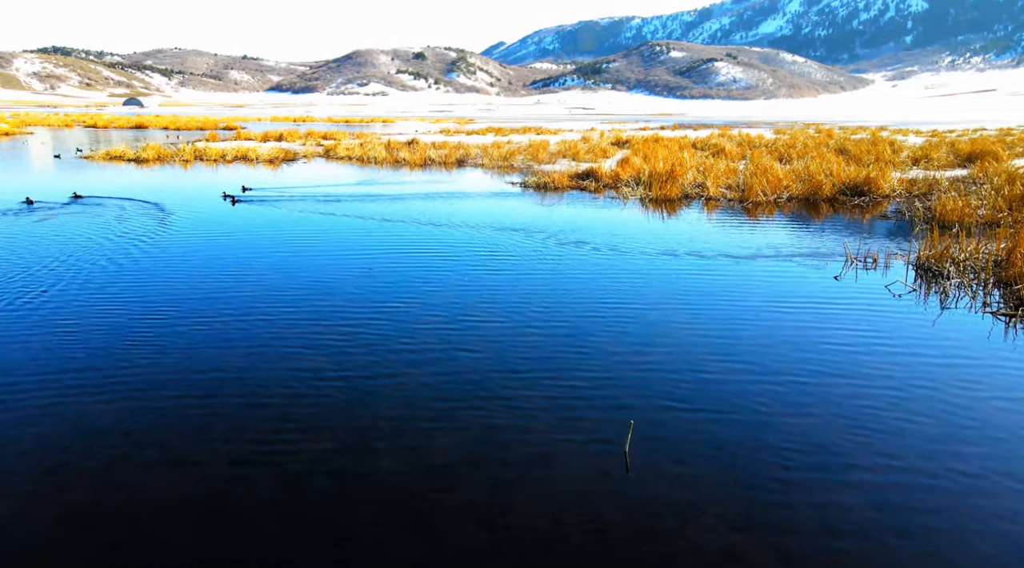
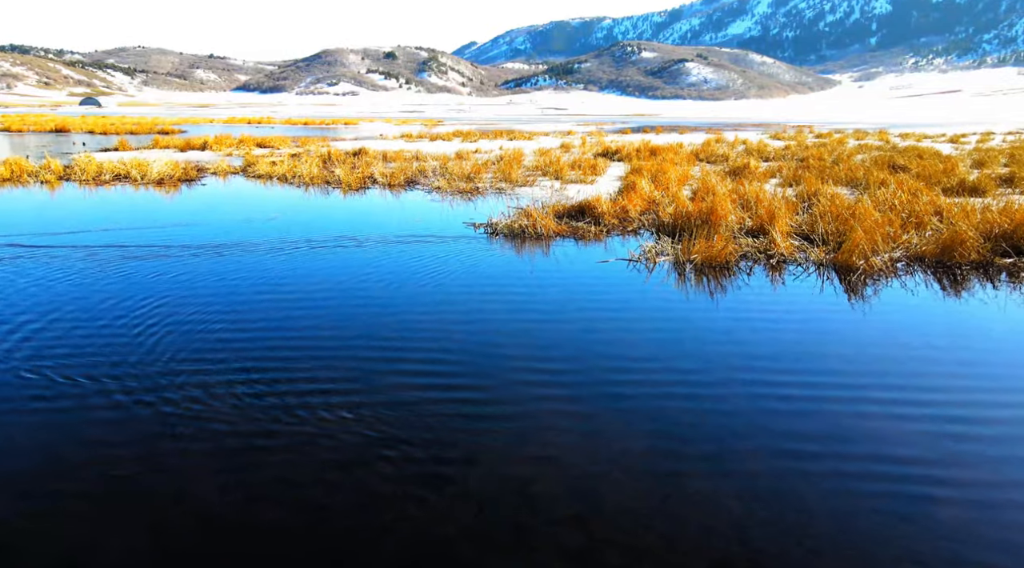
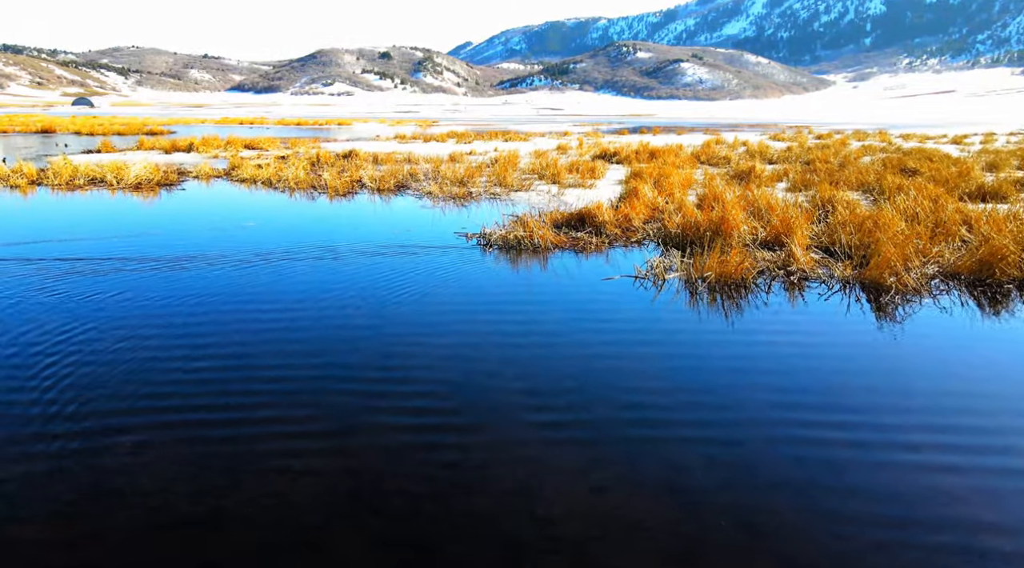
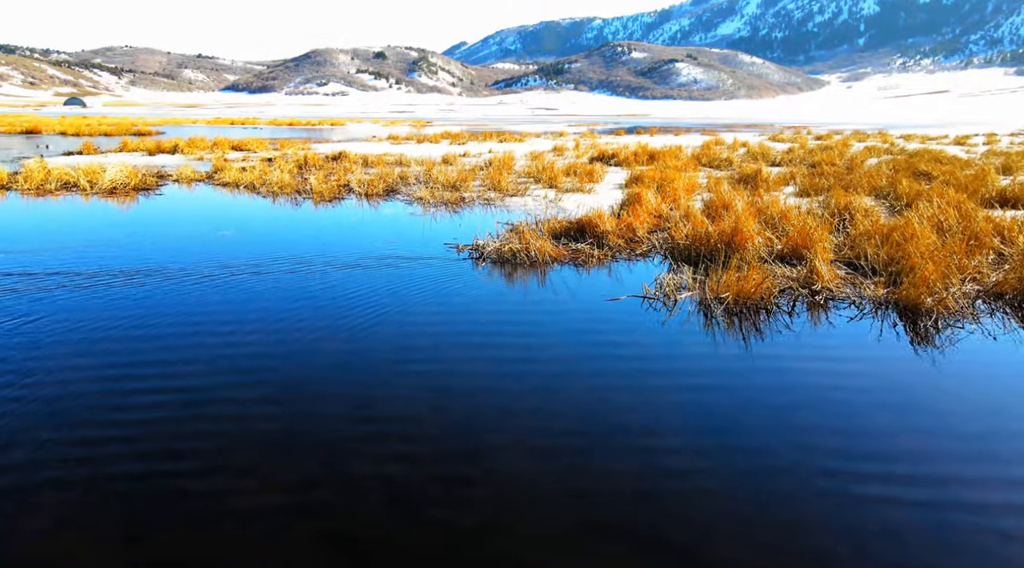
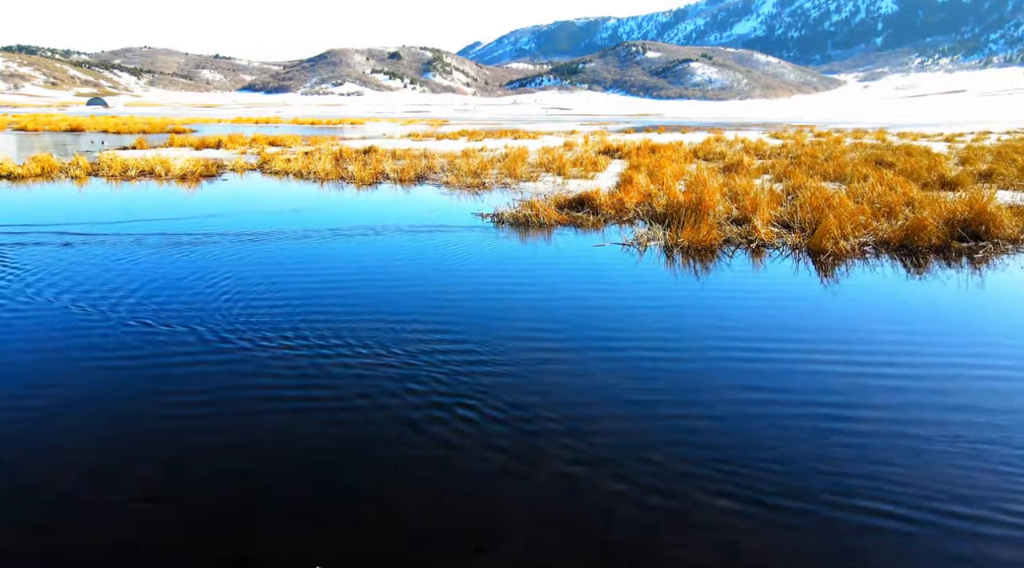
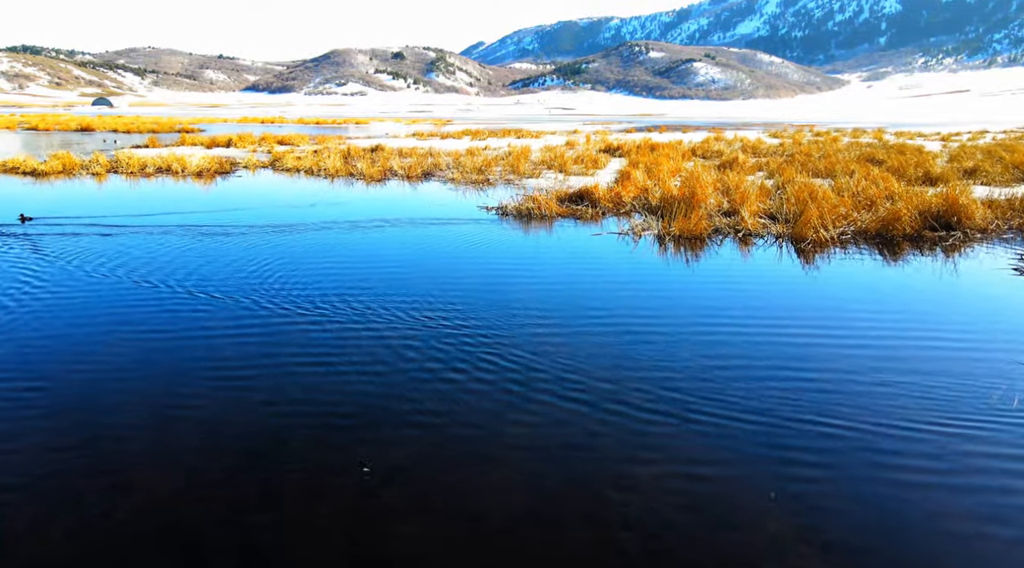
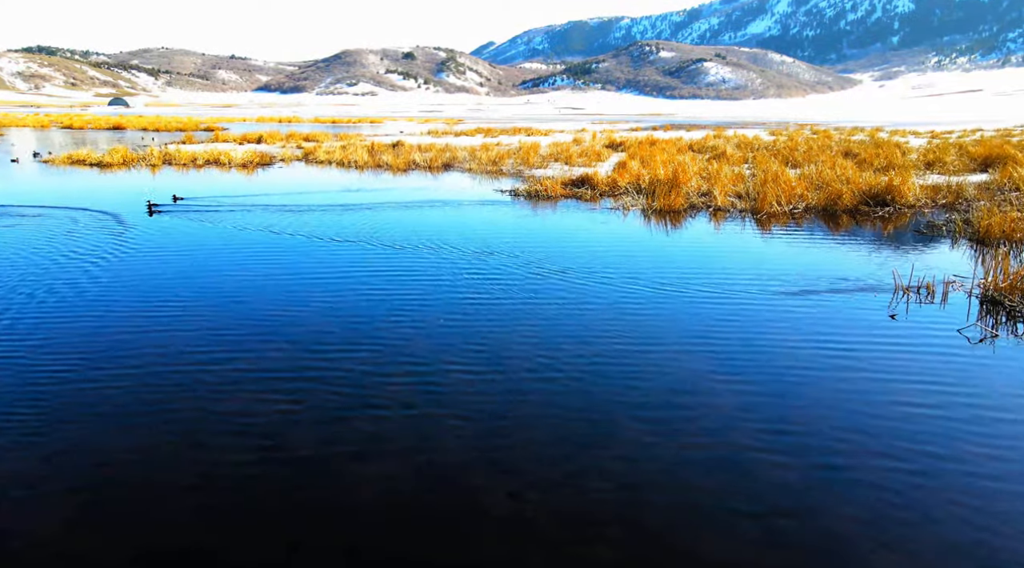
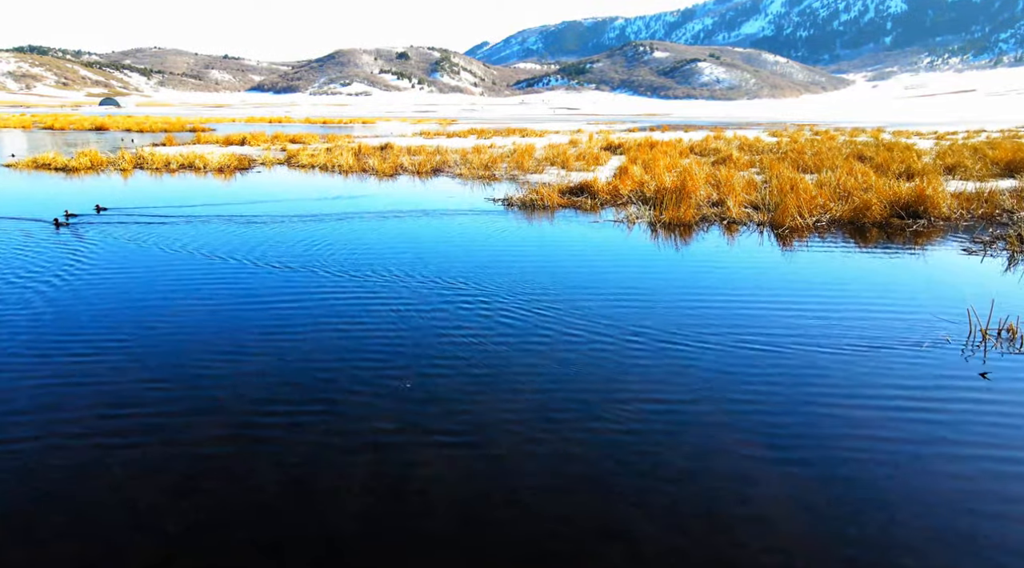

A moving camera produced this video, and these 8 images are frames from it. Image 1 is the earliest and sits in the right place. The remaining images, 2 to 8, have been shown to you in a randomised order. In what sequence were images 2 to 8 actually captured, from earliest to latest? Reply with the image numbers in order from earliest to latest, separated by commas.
7, 8, 6, 5, 2, 3, 4
